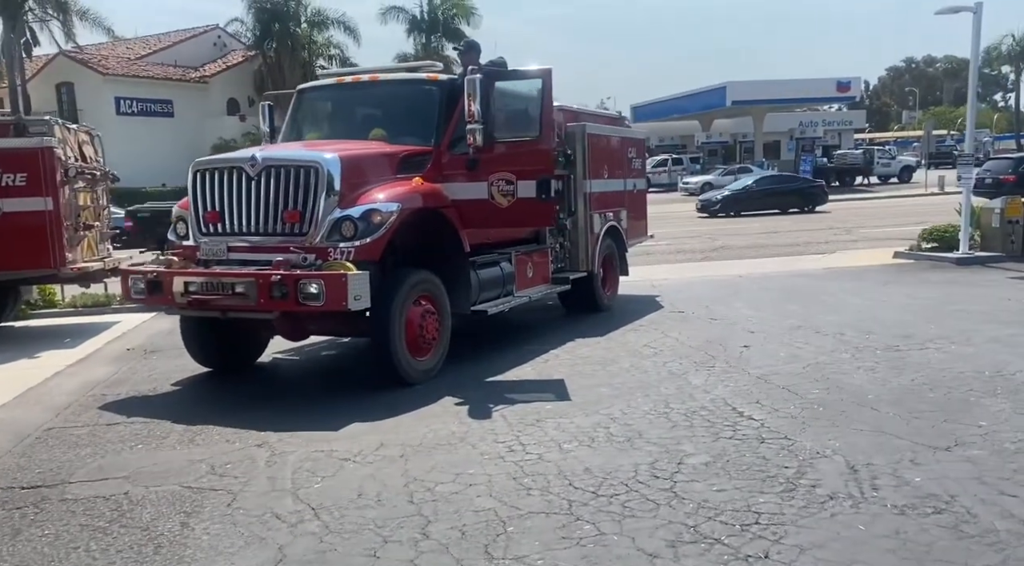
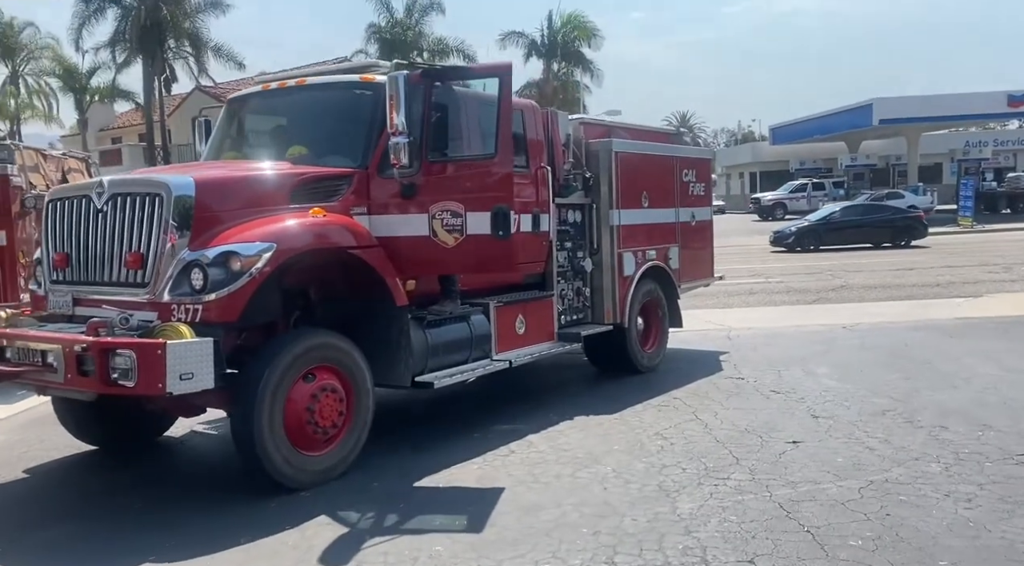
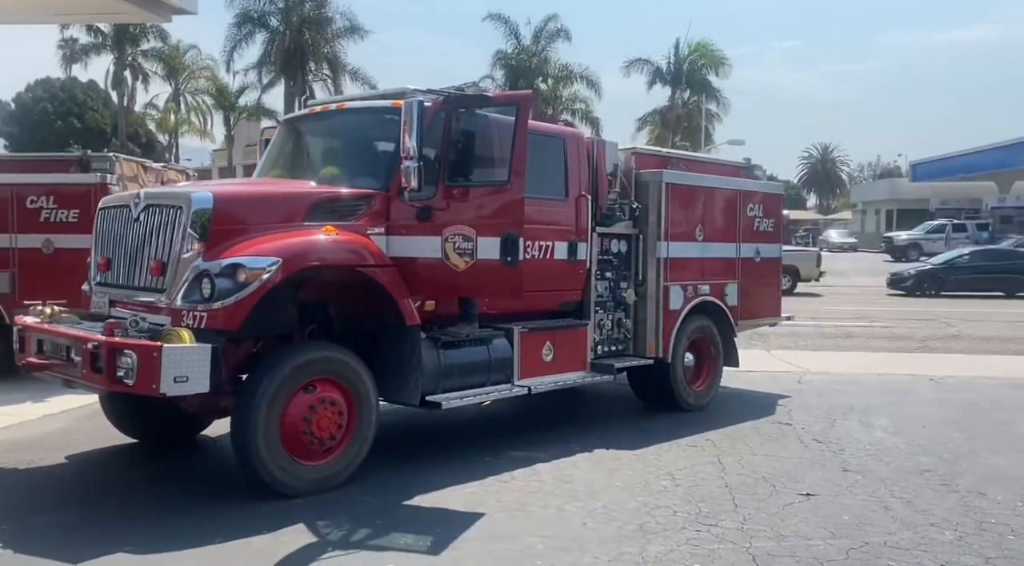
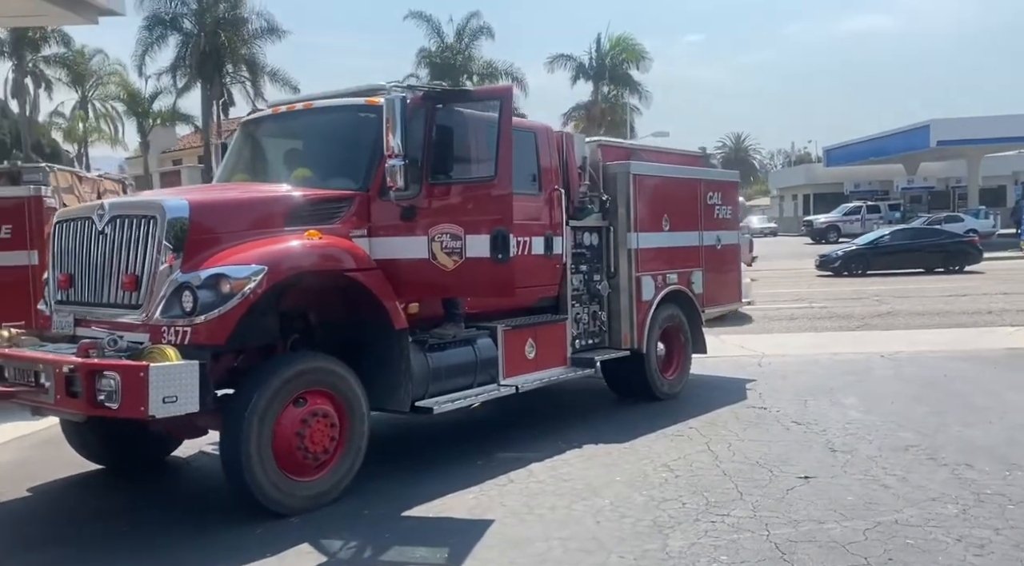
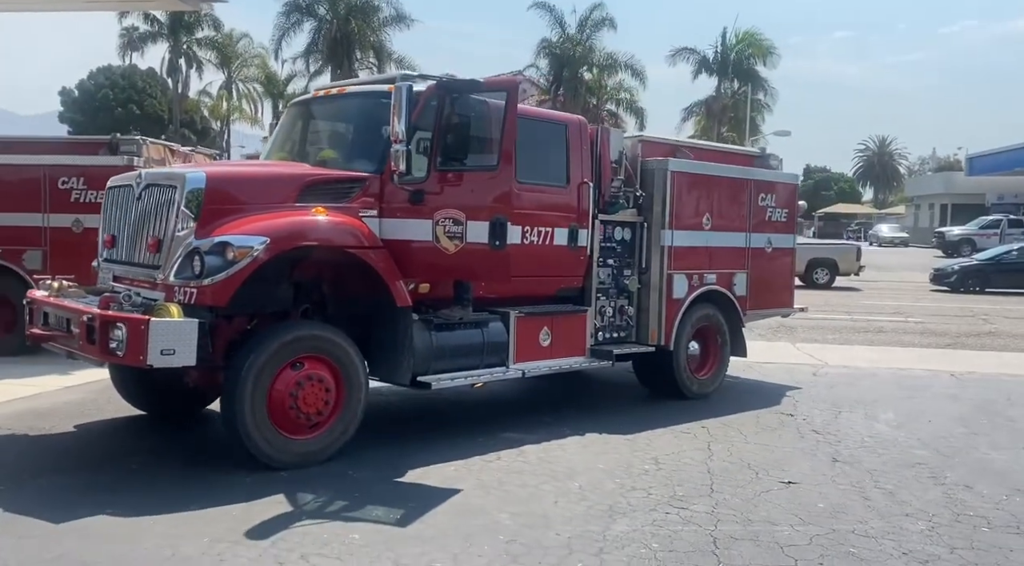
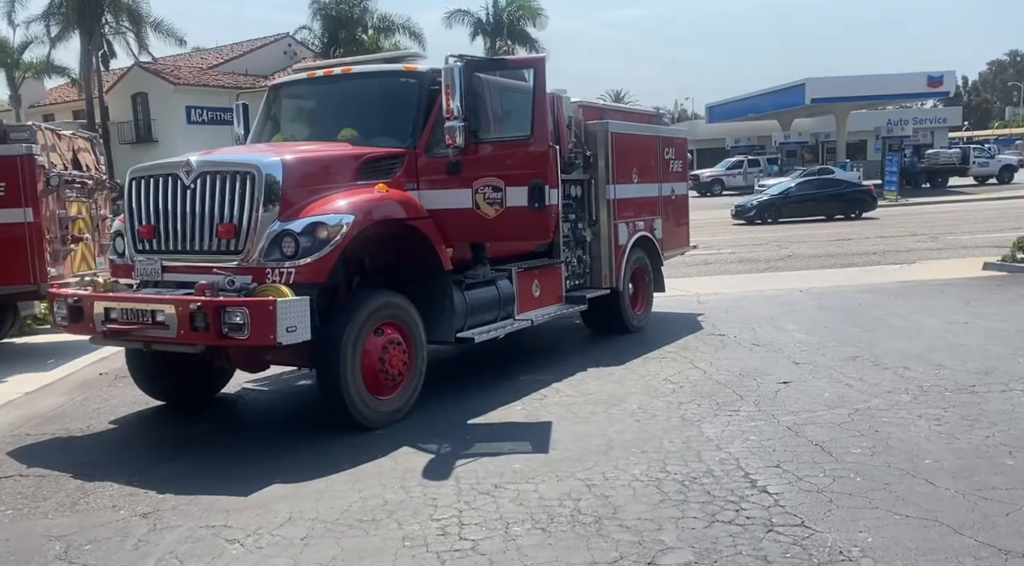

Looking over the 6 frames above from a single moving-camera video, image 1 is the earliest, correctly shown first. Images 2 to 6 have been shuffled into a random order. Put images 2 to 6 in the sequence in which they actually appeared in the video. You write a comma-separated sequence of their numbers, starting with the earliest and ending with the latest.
6, 2, 4, 3, 5
